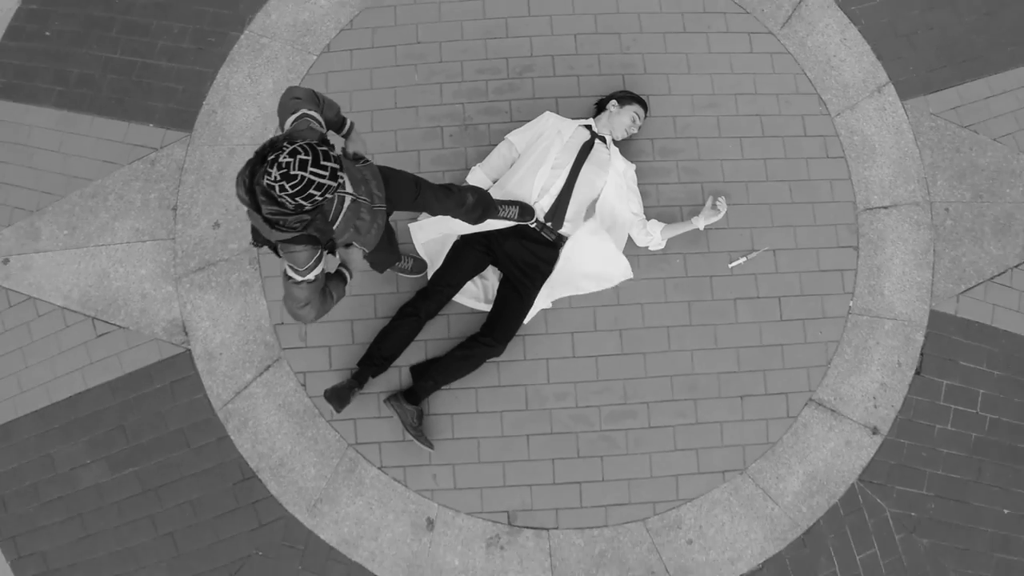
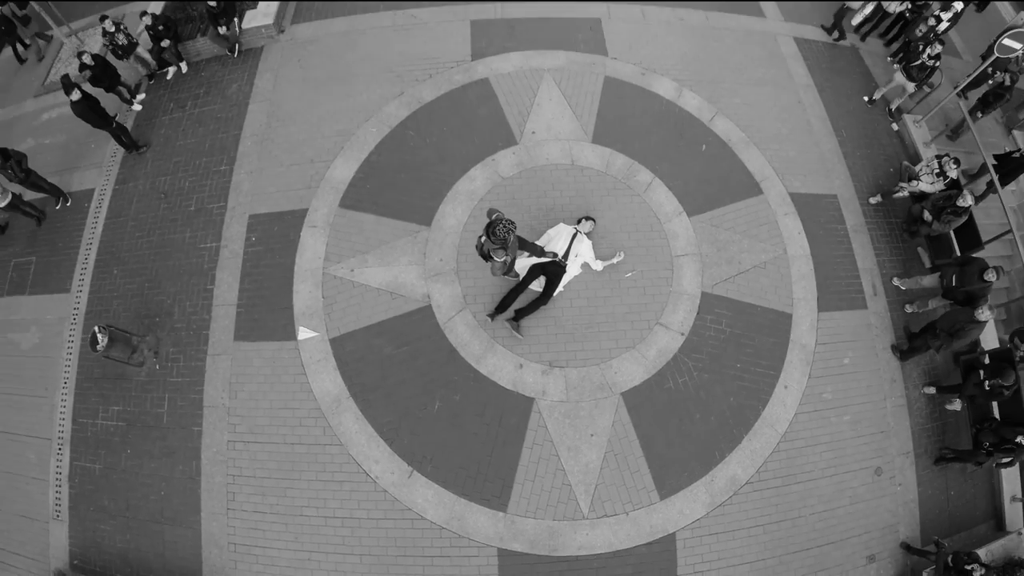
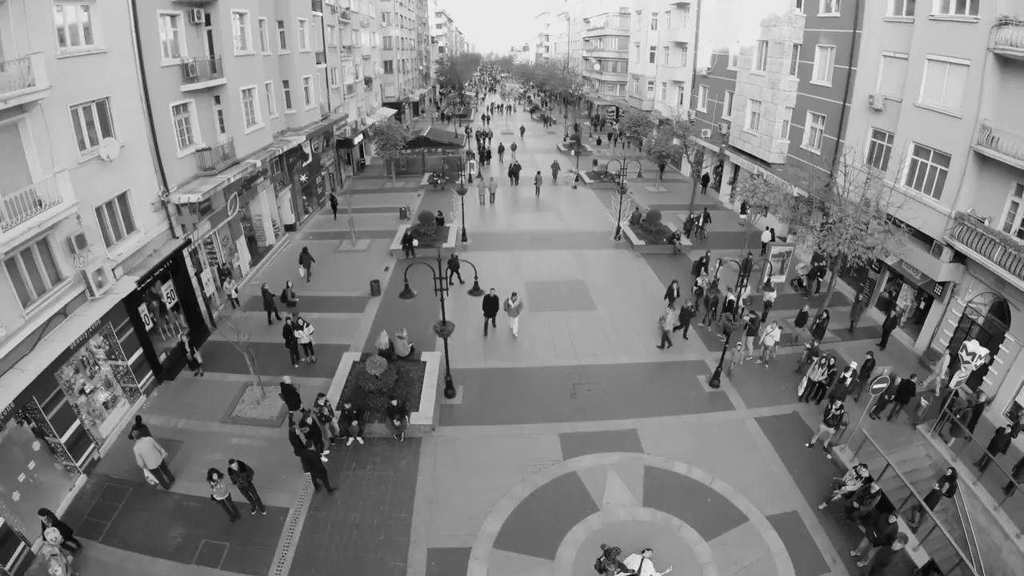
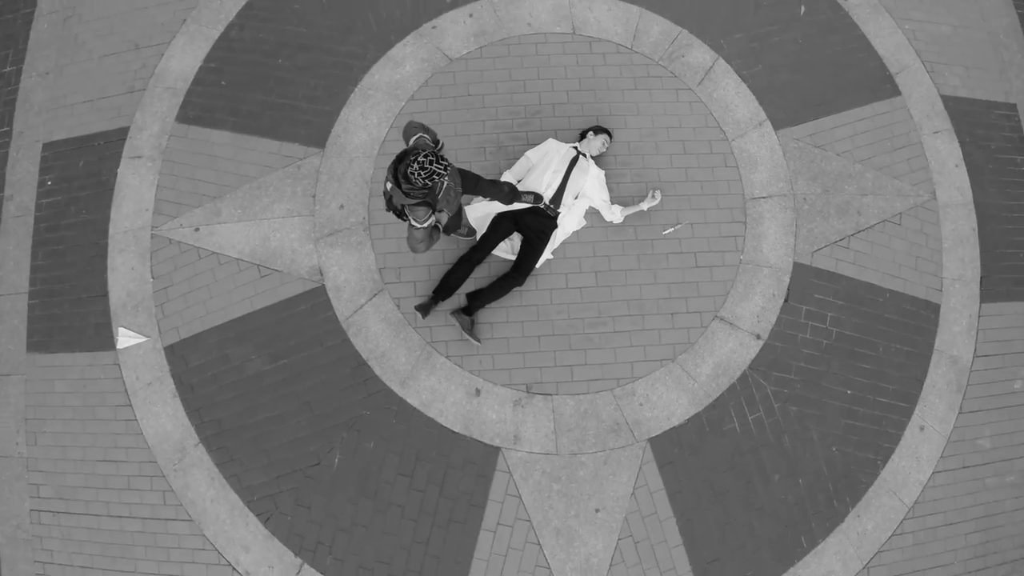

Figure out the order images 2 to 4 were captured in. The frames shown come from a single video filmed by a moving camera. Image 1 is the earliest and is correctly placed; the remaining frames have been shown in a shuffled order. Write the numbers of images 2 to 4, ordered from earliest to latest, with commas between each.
4, 2, 3
